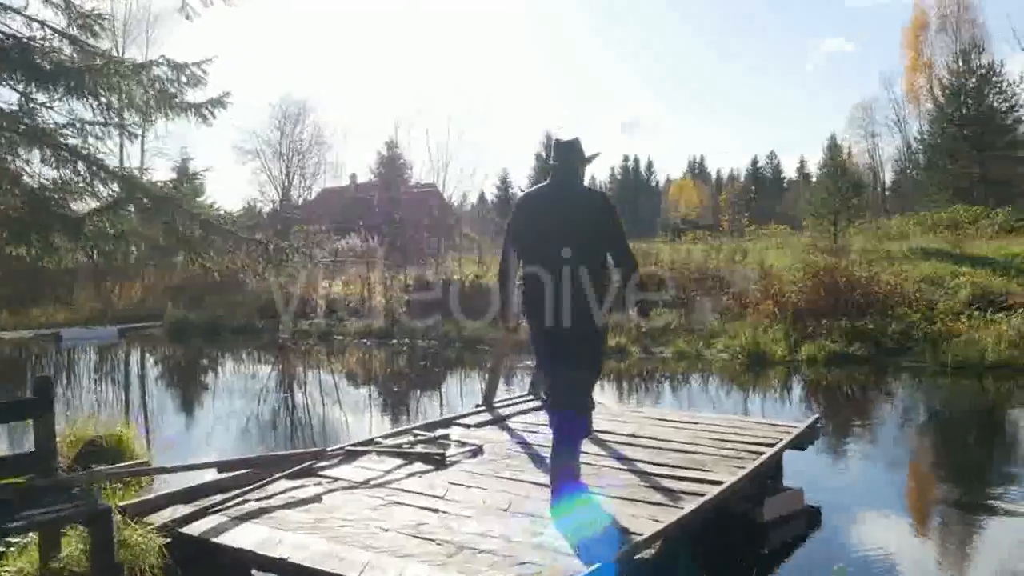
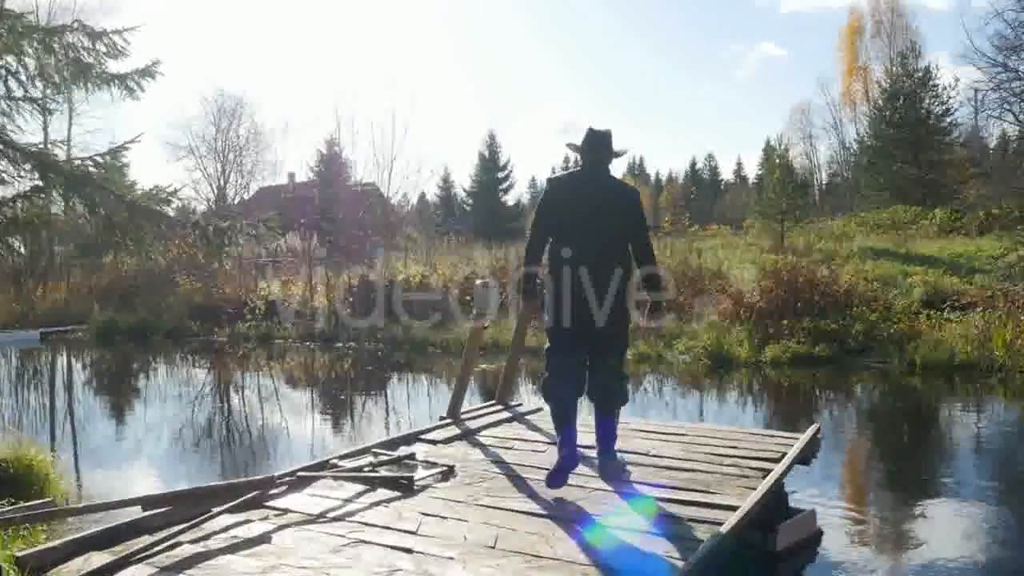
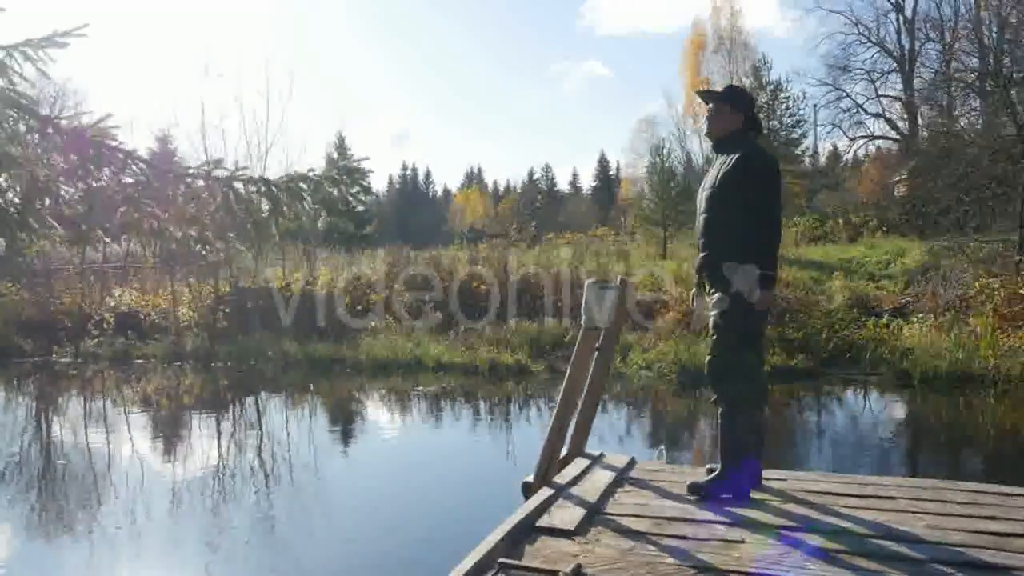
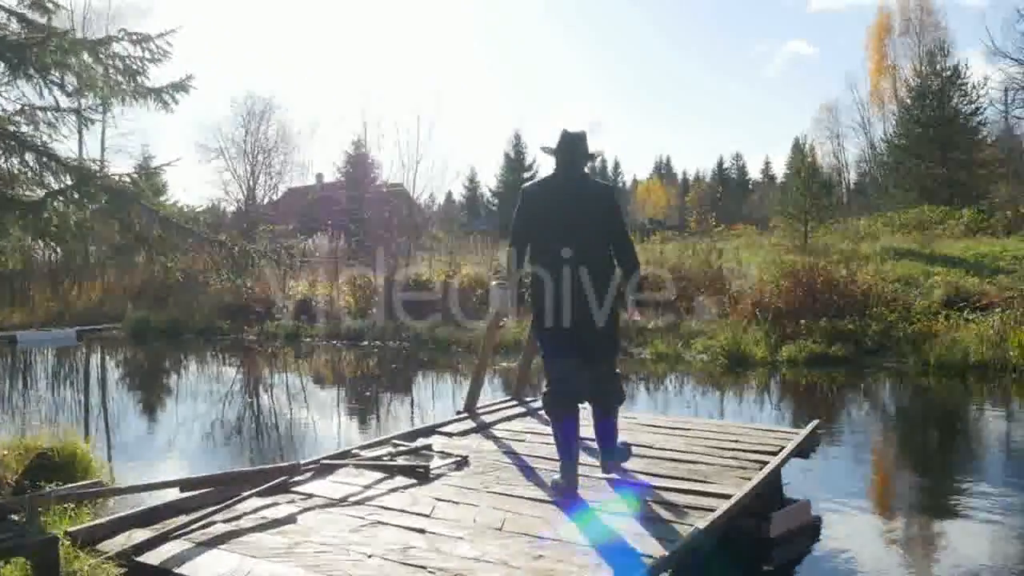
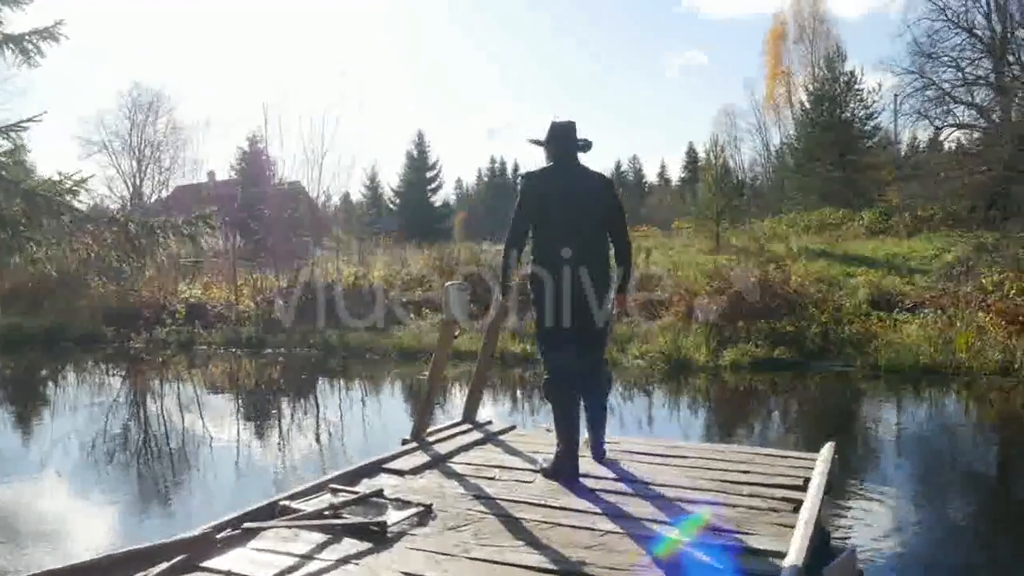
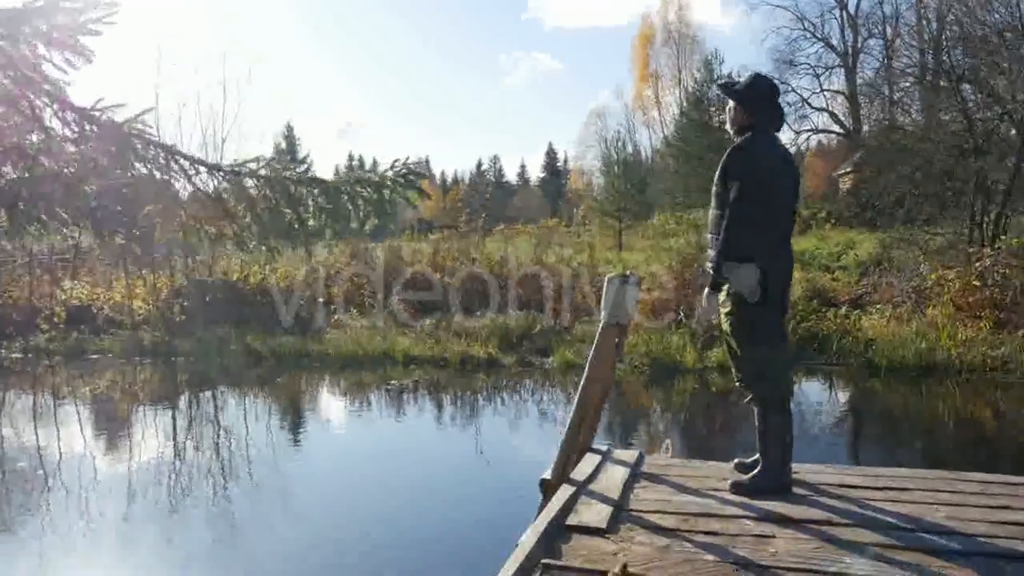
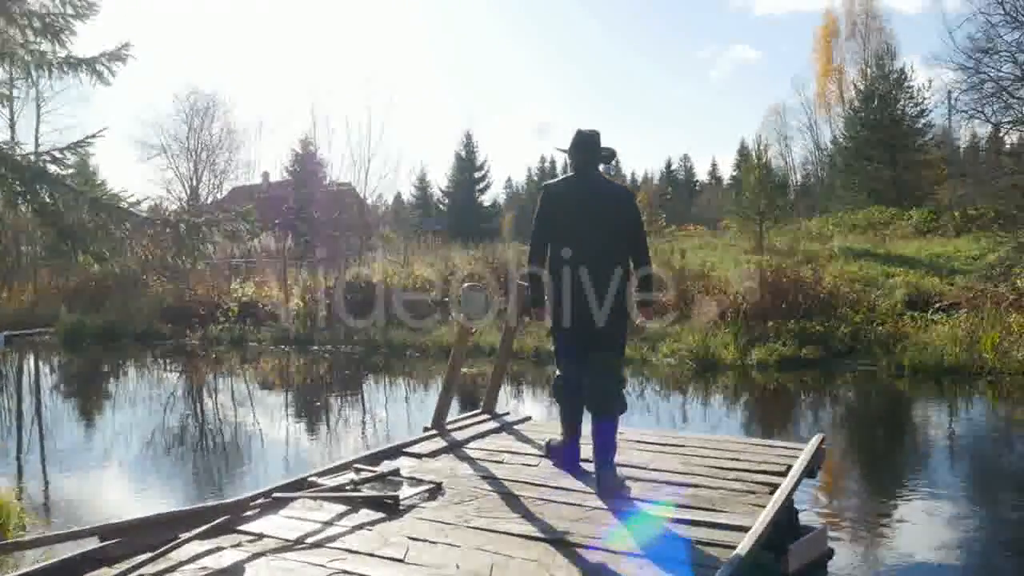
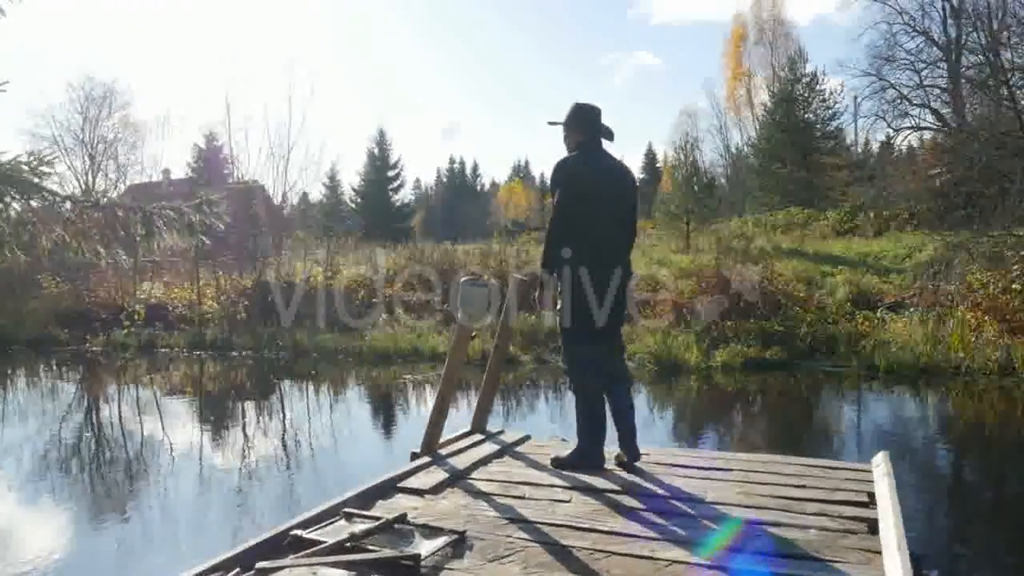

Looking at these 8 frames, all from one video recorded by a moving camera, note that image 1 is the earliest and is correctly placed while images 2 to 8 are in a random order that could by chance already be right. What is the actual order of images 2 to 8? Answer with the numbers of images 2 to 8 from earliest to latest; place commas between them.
4, 2, 7, 5, 8, 3, 6
